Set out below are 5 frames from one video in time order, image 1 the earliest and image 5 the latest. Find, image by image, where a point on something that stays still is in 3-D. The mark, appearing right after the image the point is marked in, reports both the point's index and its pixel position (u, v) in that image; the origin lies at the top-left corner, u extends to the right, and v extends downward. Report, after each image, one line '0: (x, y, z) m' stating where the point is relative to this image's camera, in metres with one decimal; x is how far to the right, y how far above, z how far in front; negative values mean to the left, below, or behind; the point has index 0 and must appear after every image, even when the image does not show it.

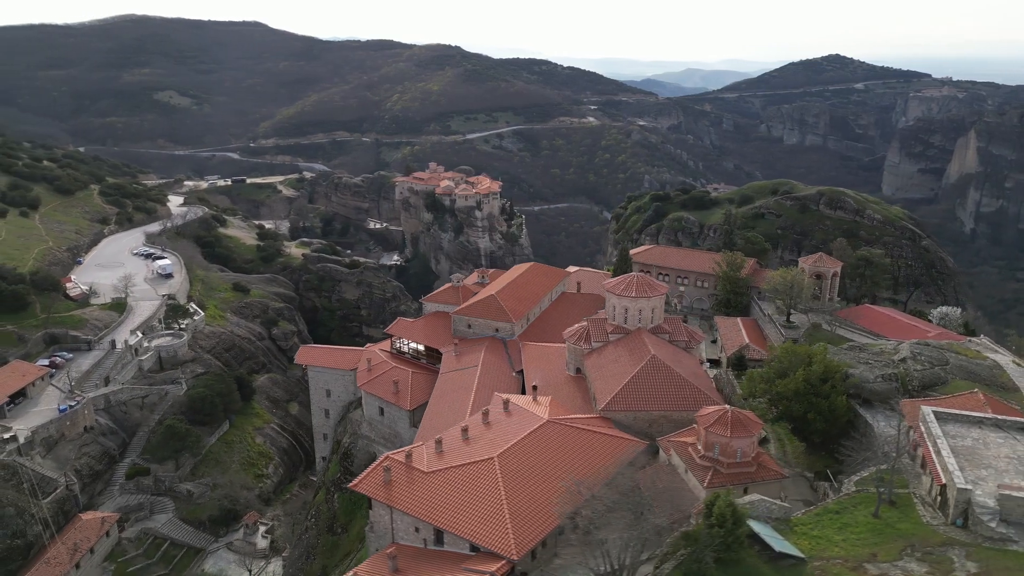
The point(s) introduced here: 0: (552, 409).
0: (+1.1, -3.1, +18.9) m
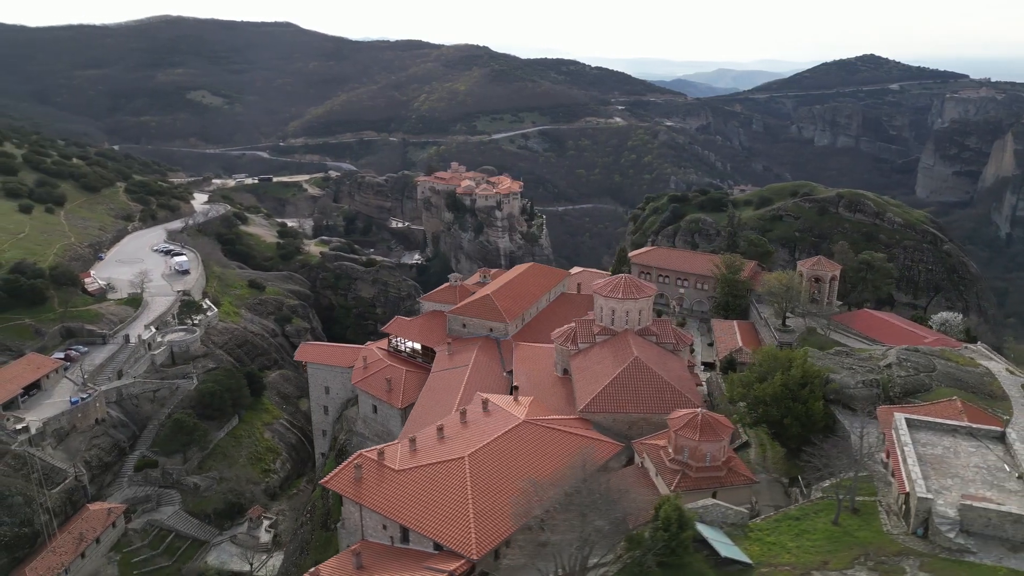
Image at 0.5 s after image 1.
0: (+0.5, -3.1, +18.9) m
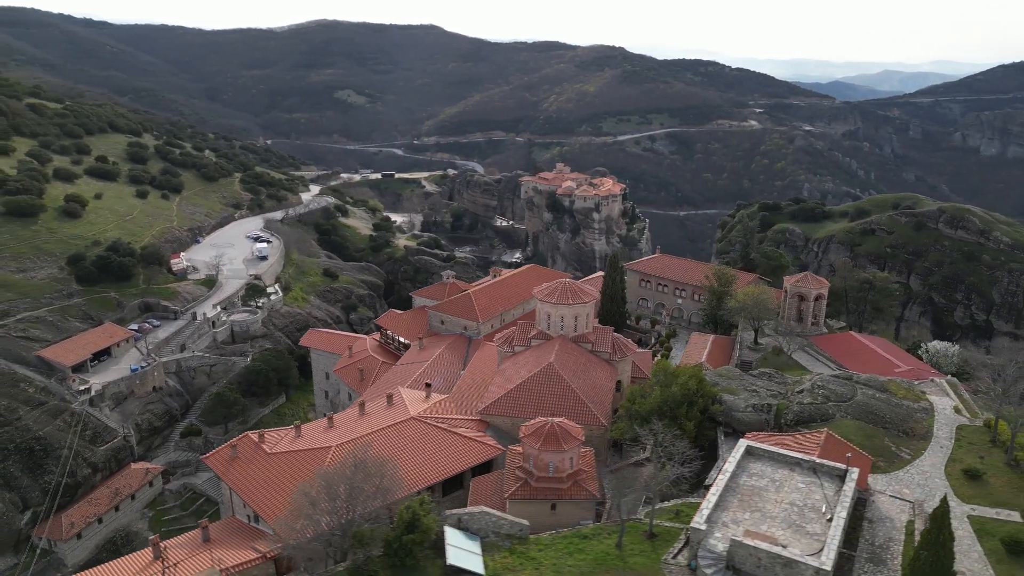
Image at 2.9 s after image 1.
0: (-2.0, -3.1, +19.1) m
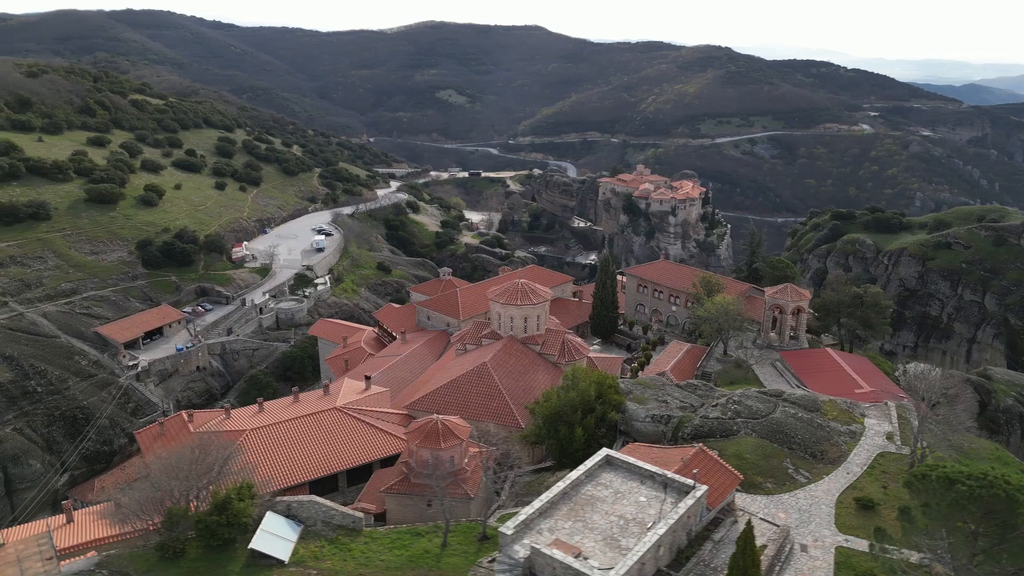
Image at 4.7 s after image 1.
0: (-3.8, -2.9, +19.6) m
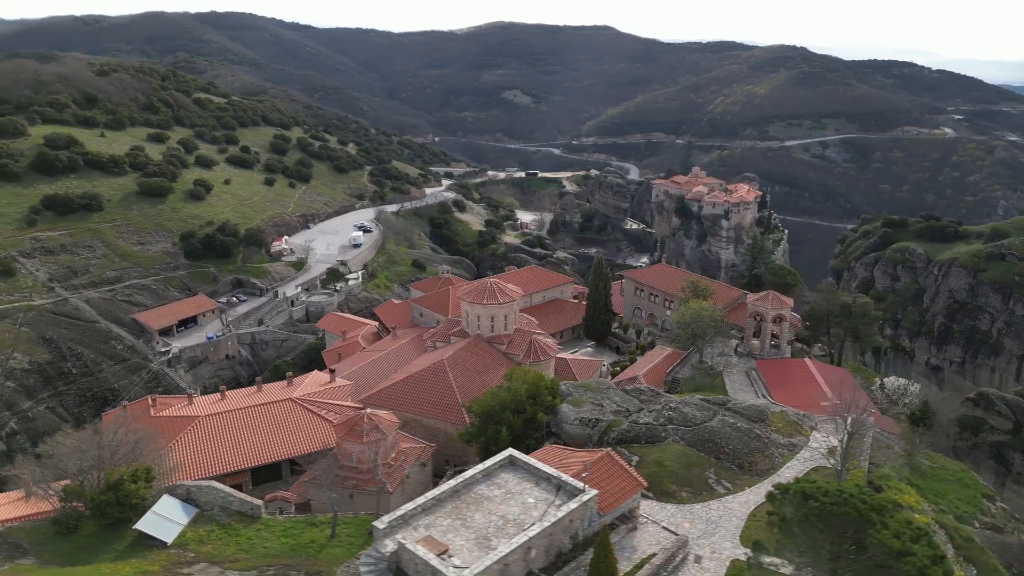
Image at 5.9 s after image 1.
0: (-4.9, -2.8, +20.0) m
